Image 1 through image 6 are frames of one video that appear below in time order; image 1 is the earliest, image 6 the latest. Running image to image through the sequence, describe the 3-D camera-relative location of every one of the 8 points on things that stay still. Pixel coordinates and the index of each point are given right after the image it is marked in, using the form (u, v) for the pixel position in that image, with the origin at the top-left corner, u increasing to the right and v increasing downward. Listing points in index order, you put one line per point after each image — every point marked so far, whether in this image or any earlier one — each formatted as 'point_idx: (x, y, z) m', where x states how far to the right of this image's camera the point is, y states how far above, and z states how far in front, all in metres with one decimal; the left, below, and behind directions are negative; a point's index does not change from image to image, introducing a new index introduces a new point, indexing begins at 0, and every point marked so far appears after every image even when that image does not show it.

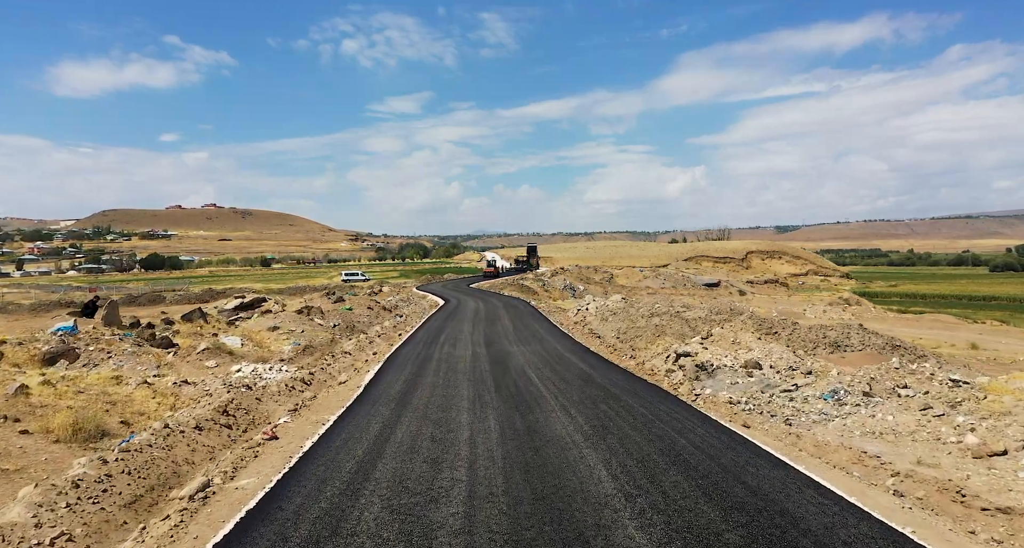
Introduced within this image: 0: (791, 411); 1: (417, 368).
0: (+5.3, -2.6, +13.3) m
1: (-2.9, -2.6, +20.7) m
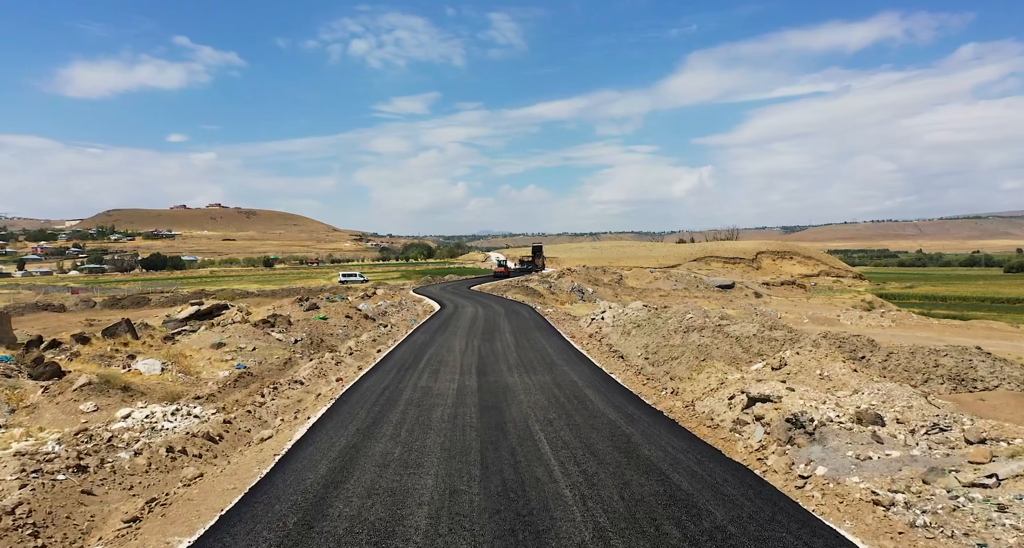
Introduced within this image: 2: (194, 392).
0: (+5.2, -2.7, +7.3) m
1: (-2.9, -2.8, +14.9) m
2: (-7.8, -2.9, +17.3) m
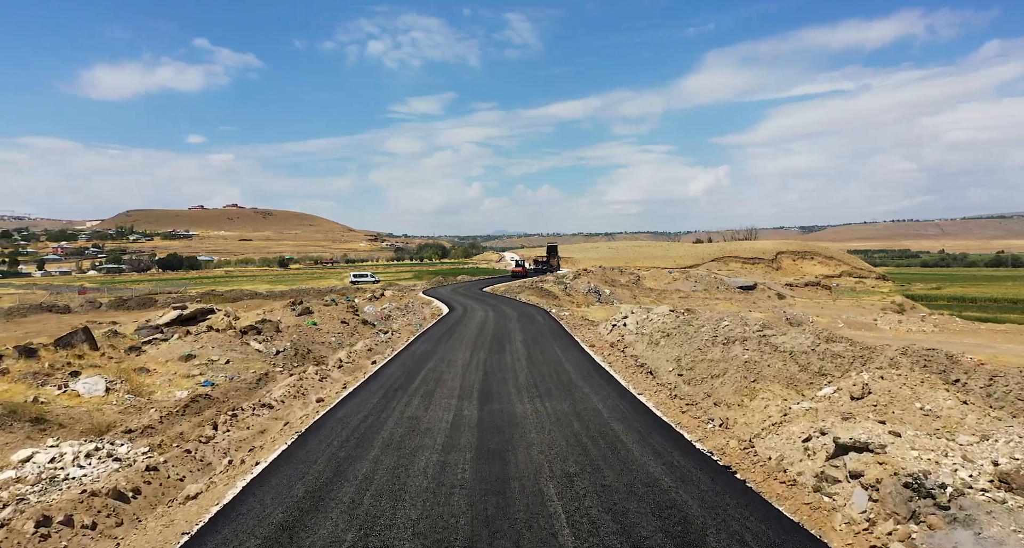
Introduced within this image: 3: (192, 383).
0: (+5.2, -2.8, +3.9) m
1: (-2.7, -2.8, +11.6) m
2: (-7.7, -2.9, +14.2) m
3: (-8.6, -2.9, +18.9) m
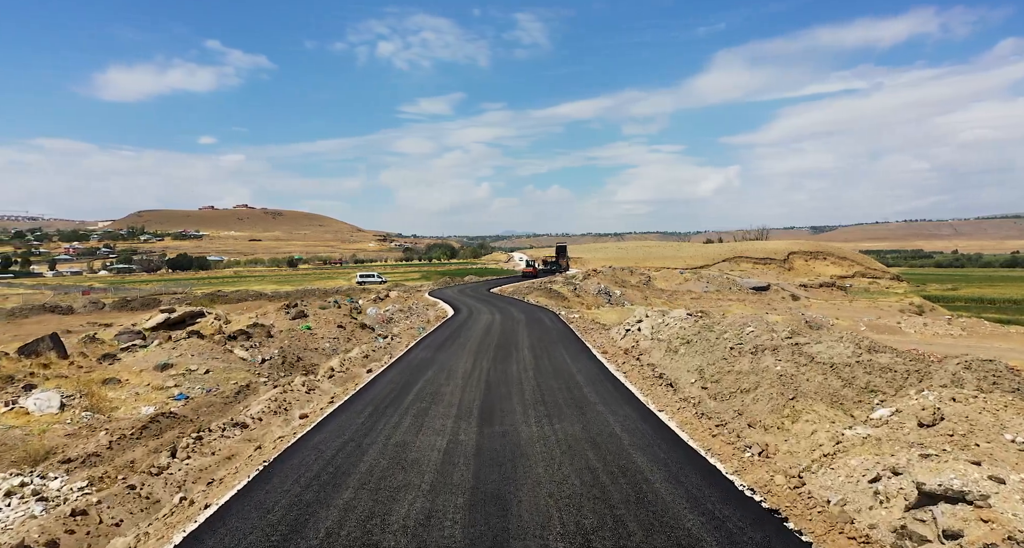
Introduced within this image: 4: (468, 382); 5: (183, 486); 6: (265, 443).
0: (+5.1, -2.8, +1.9) m
1: (-2.7, -2.9, +9.7) m
2: (-7.6, -3.0, +12.3) m
3: (-8.5, -3.0, +17.1) m
4: (-1.1, -2.8, +17.9) m
5: (-5.0, -3.2, +10.7) m
6: (-4.8, -3.2, +13.5) m
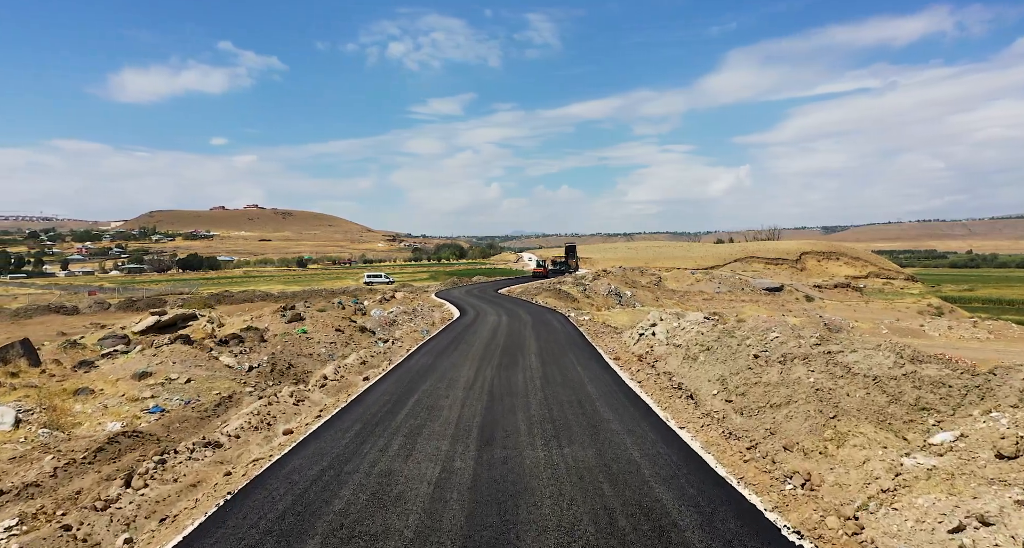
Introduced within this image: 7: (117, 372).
0: (+5.0, -2.9, +0.3) m
1: (-2.7, -2.9, +8.2) m
2: (-7.5, -3.0, +10.8) m
3: (-8.4, -3.0, +15.6) m
4: (-1.0, -2.8, +16.3) m
5: (-5.0, -3.3, +9.2) m
6: (-4.7, -3.3, +12.0) m
7: (-10.6, -2.6, +18.9) m
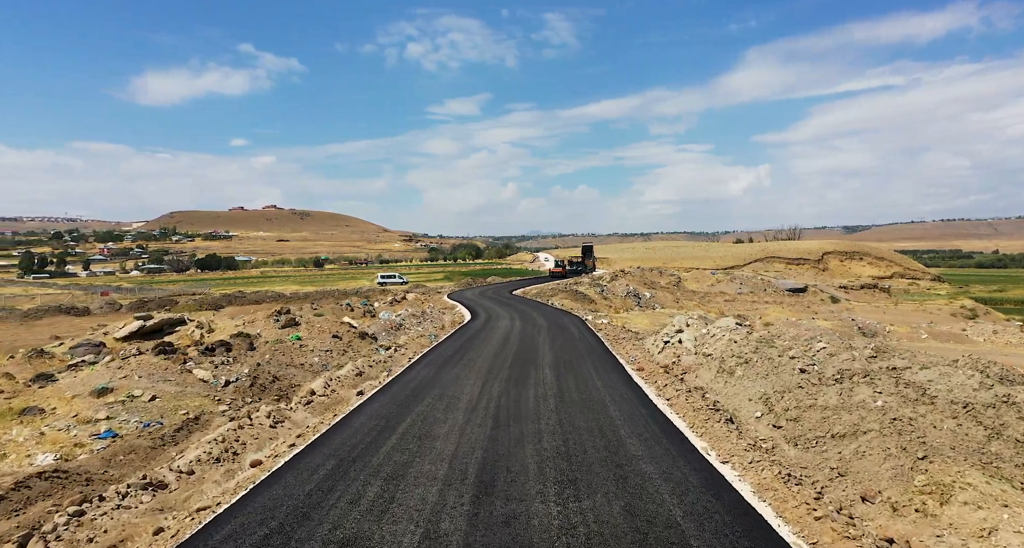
0: (+4.8, -2.9, -2.3) m
1: (-2.7, -3.0, +5.8) m
2: (-7.5, -3.1, +8.6) m
3: (-8.2, -3.1, +13.4) m
4: (-0.8, -2.8, +13.9) m
5: (-5.0, -3.3, +6.8) m
6: (-4.6, -3.3, +9.7) m
7: (-10.4, -2.7, +16.7) m
